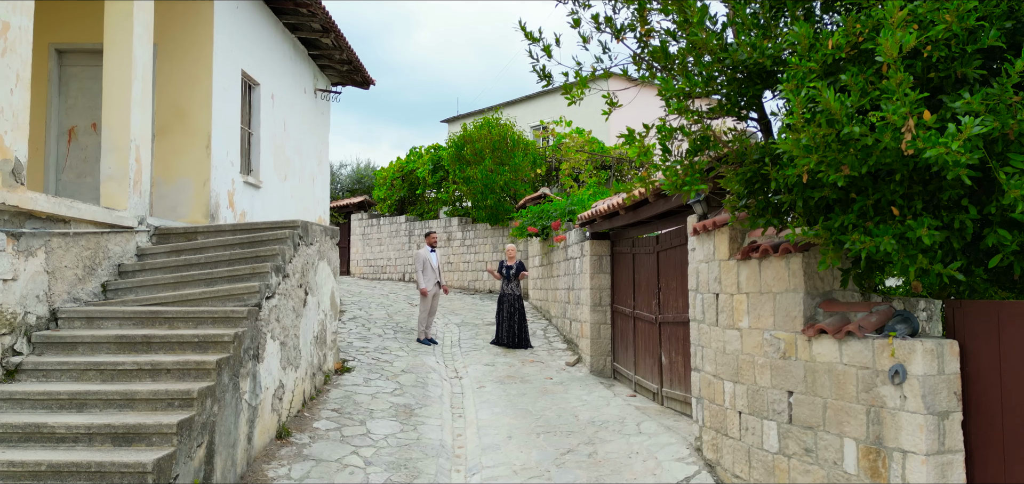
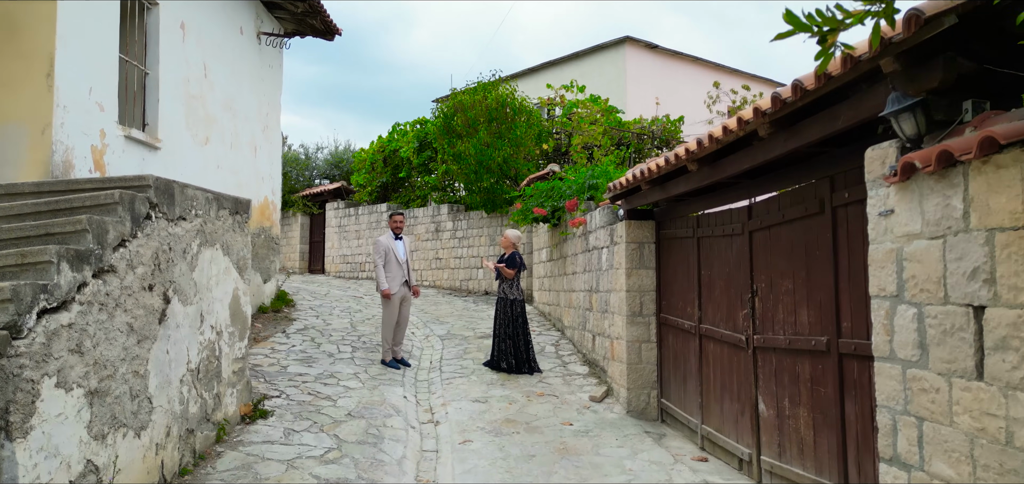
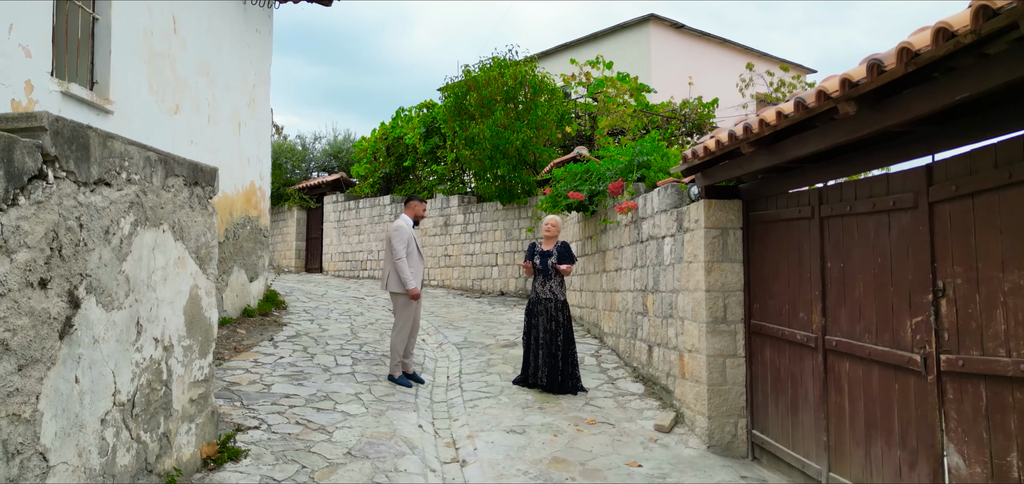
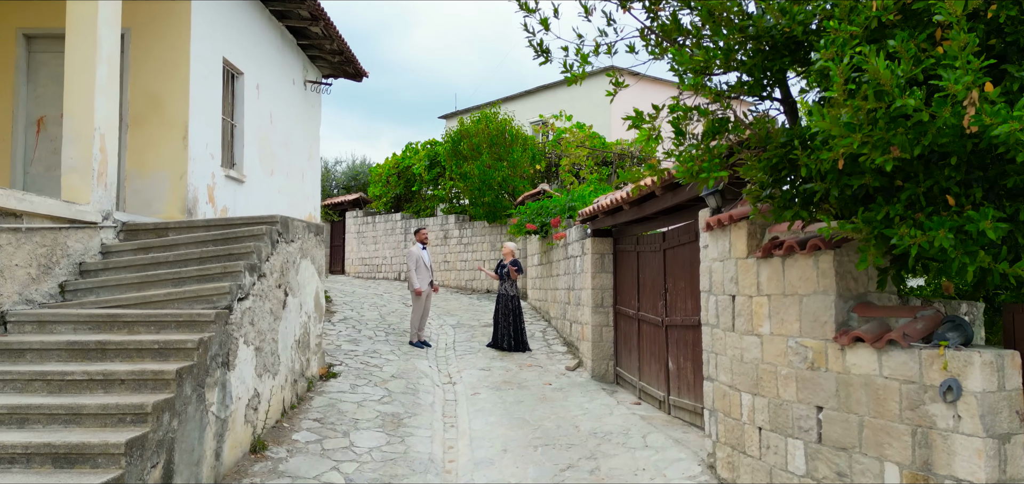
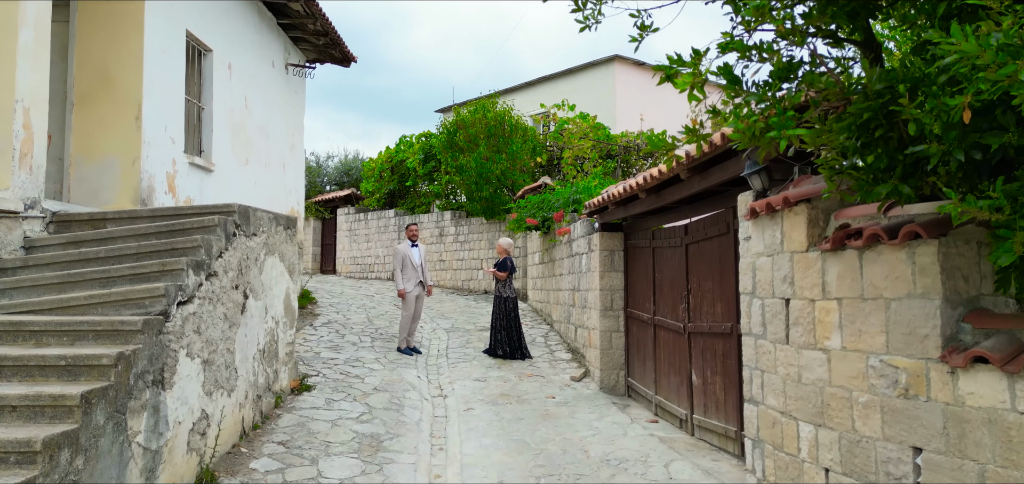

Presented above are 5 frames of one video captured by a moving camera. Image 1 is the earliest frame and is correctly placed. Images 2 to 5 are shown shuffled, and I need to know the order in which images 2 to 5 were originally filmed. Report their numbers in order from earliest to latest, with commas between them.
4, 5, 2, 3
